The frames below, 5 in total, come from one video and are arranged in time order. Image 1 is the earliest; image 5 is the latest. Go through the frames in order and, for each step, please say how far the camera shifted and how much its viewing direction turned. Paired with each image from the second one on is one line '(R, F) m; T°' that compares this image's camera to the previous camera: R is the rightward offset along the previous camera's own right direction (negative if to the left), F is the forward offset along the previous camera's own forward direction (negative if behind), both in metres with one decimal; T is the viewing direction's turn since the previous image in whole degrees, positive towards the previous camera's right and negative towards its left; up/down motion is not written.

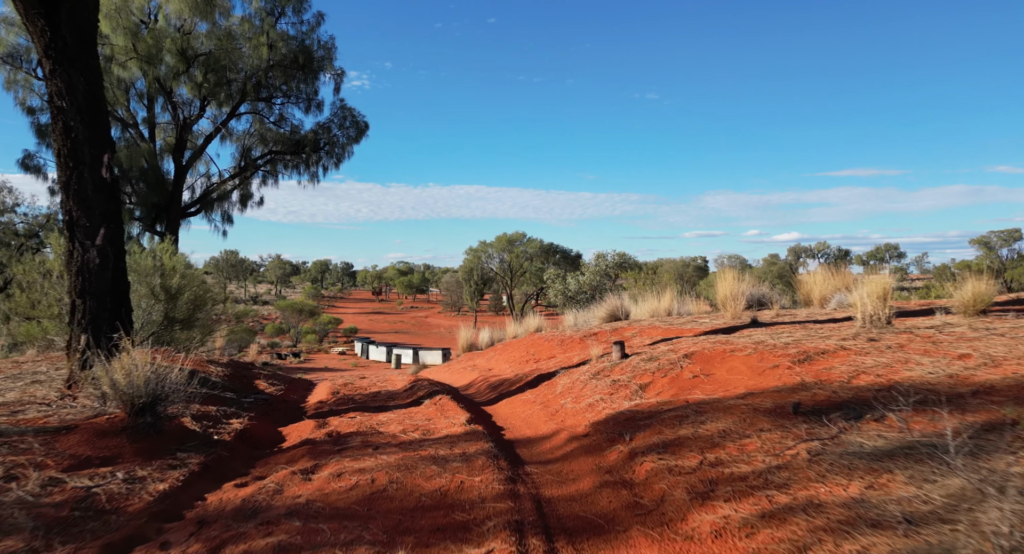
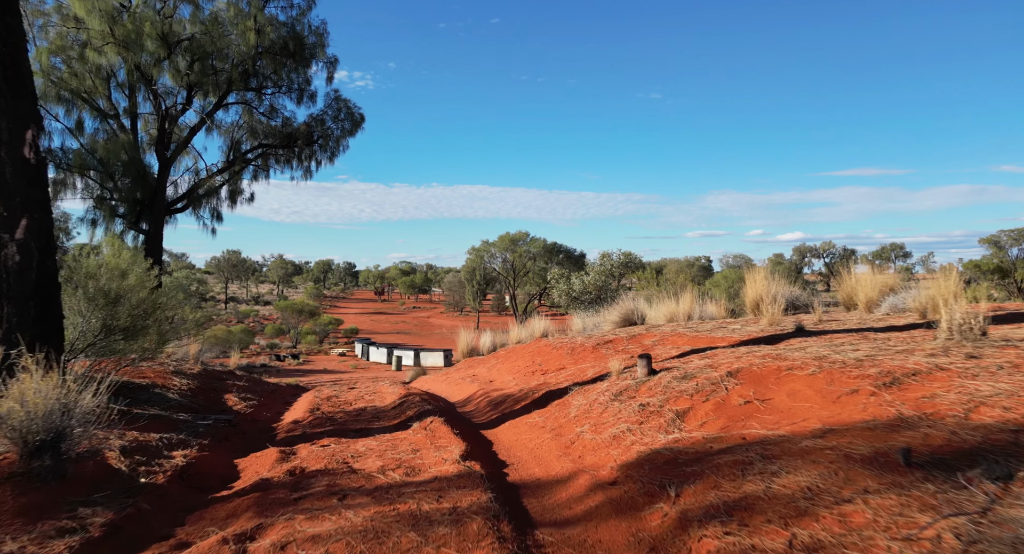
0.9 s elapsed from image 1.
(0.0, +1.4) m; 0°
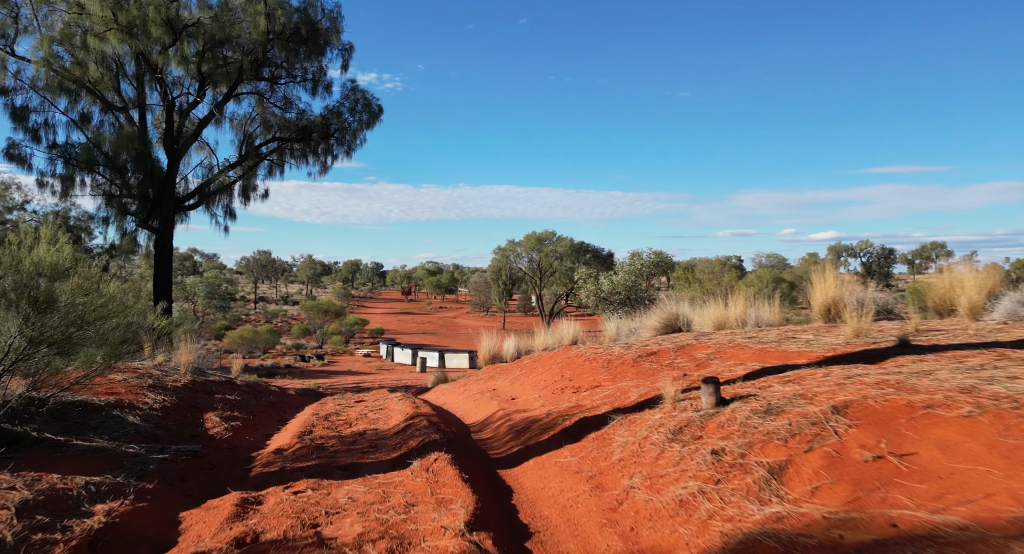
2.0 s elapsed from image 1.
(0.0, +1.5) m; -2°
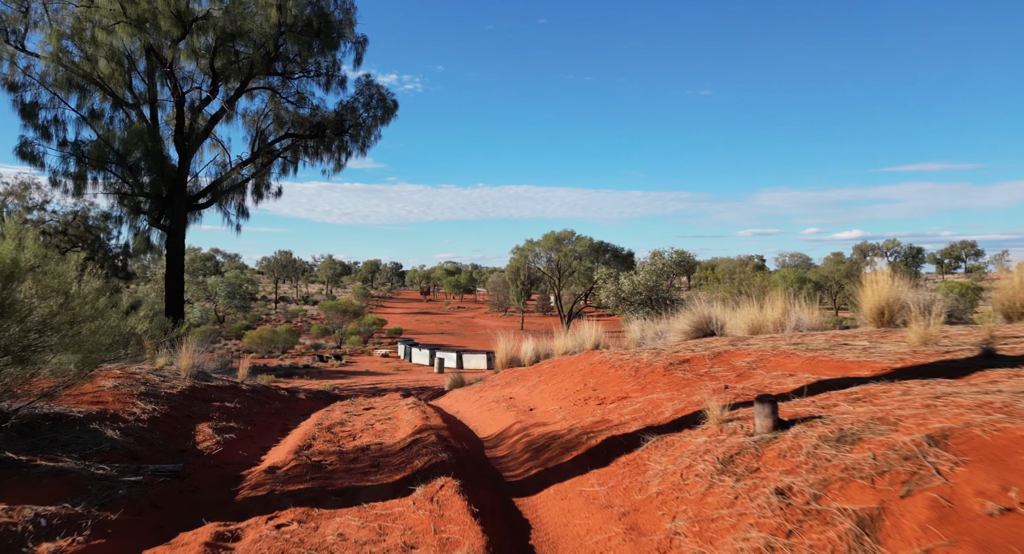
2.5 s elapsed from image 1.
(0.0, +0.8) m; -2°
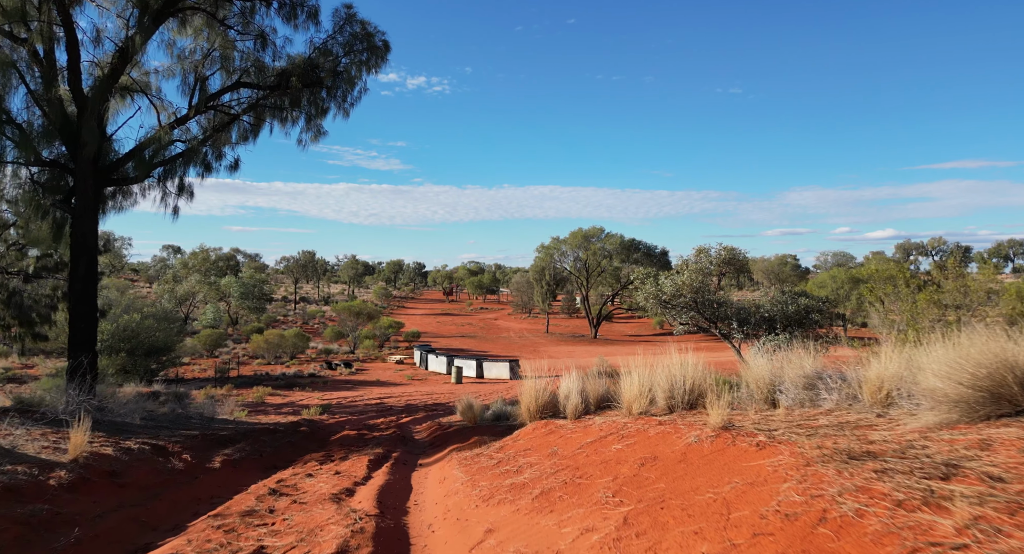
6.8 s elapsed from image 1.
(-0.2, +6.3) m; -2°
